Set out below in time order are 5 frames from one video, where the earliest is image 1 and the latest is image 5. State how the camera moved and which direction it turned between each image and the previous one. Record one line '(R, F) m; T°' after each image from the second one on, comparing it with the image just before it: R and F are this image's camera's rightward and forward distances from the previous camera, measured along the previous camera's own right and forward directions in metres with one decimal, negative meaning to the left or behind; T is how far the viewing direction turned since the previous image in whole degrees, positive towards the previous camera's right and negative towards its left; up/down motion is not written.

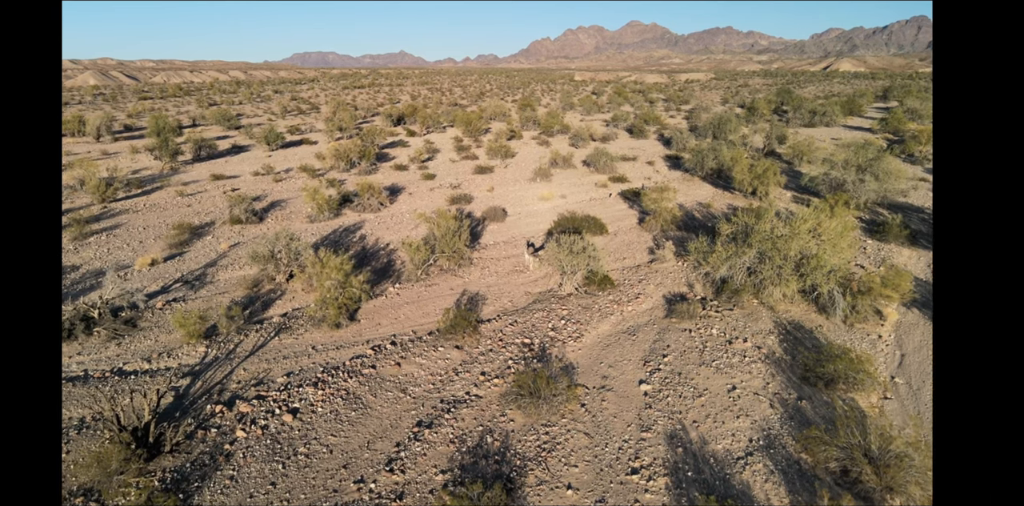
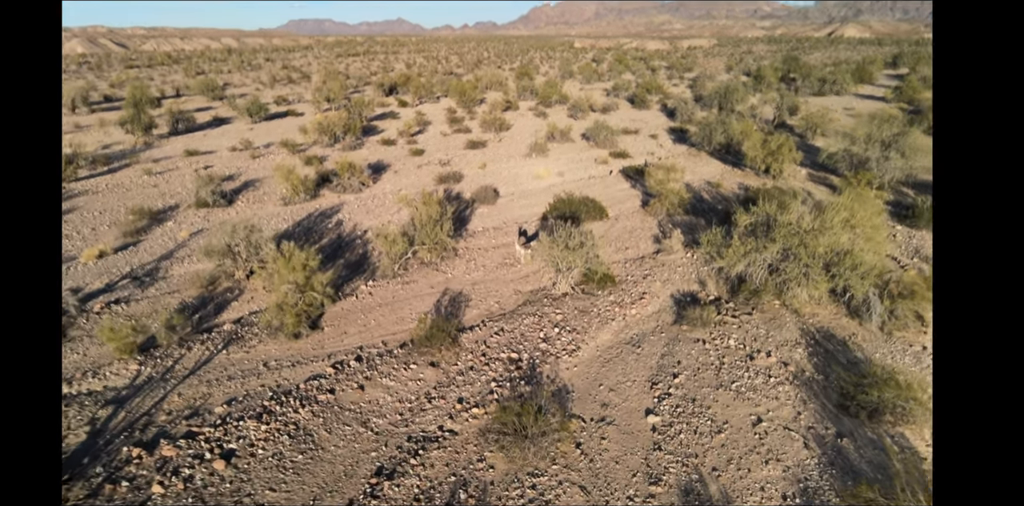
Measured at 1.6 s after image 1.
(+0.2, +1.4) m; 0°
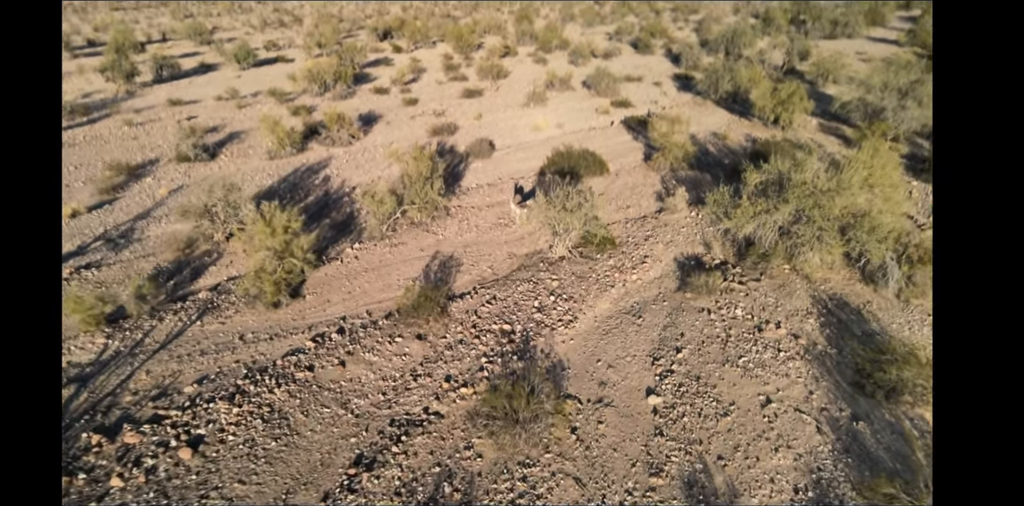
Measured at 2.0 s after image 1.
(+0.1, +0.6) m; 0°
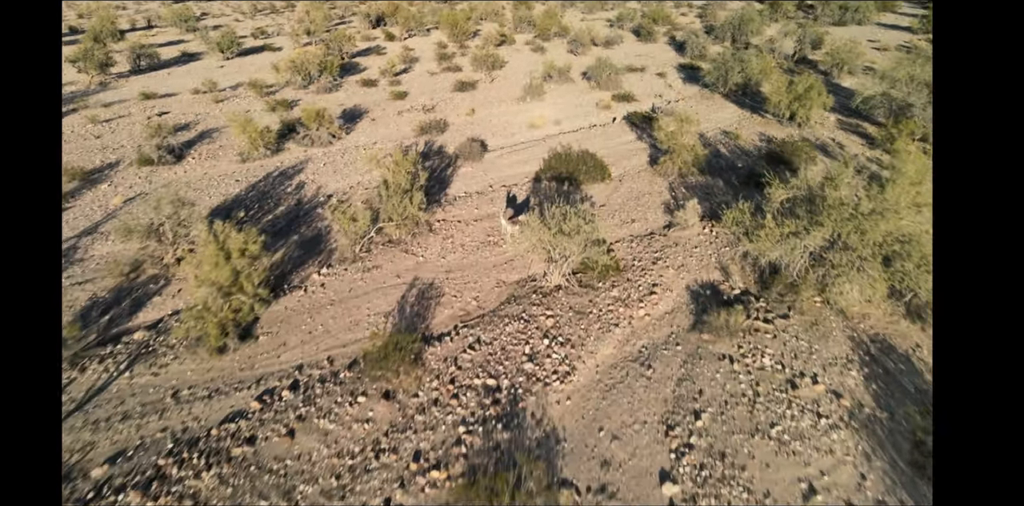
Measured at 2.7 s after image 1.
(+0.1, +1.2) m; 0°
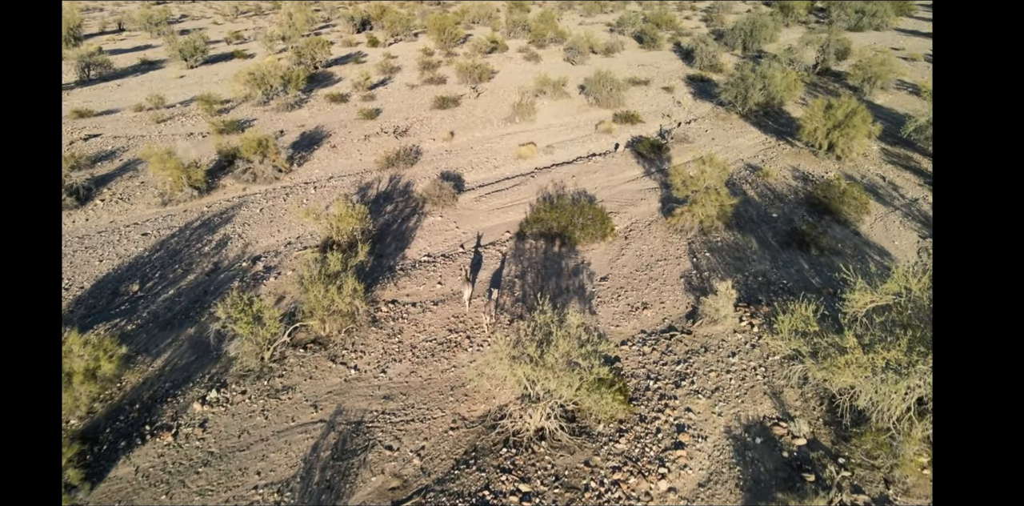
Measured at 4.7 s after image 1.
(+0.3, +2.5) m; 0°
